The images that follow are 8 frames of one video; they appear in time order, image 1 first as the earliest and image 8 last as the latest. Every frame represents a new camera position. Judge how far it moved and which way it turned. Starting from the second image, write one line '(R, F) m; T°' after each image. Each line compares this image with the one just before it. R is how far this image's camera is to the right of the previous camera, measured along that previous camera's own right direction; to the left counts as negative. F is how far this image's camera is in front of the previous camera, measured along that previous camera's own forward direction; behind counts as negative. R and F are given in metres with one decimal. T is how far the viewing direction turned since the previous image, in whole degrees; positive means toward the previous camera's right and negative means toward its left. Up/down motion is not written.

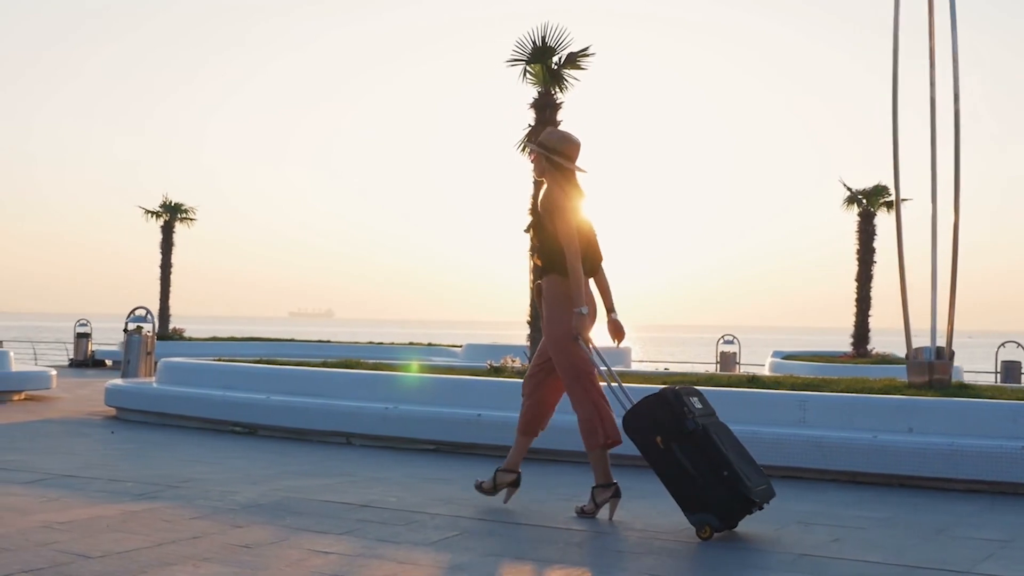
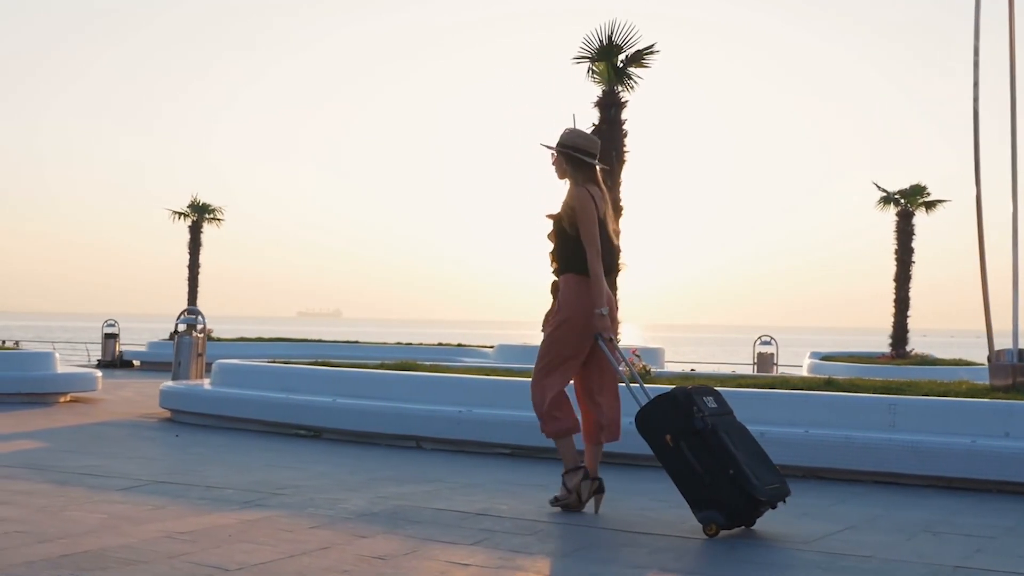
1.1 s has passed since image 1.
(-0.5, +0.1) m; 0°
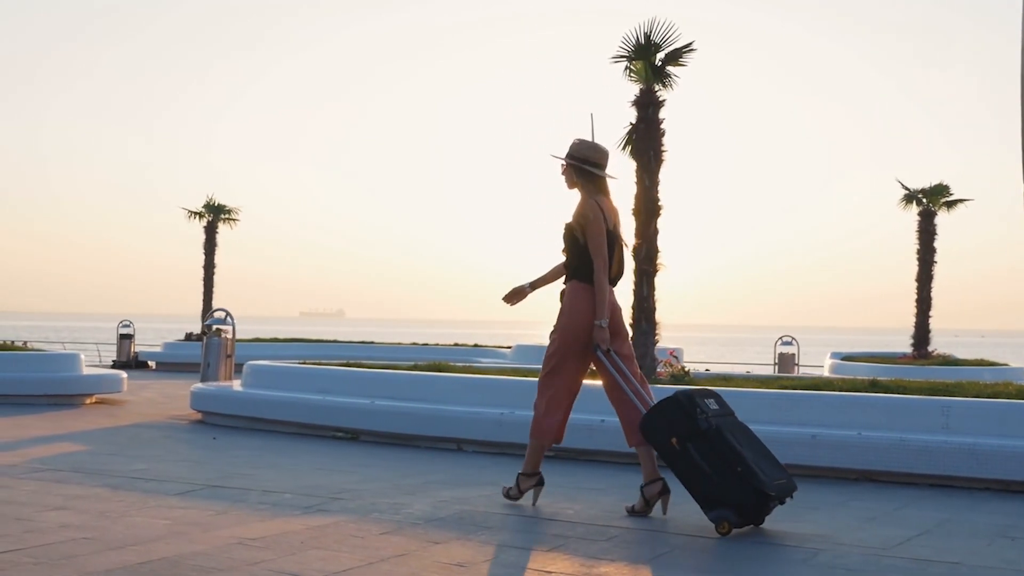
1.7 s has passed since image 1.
(-0.3, +0.1) m; 0°
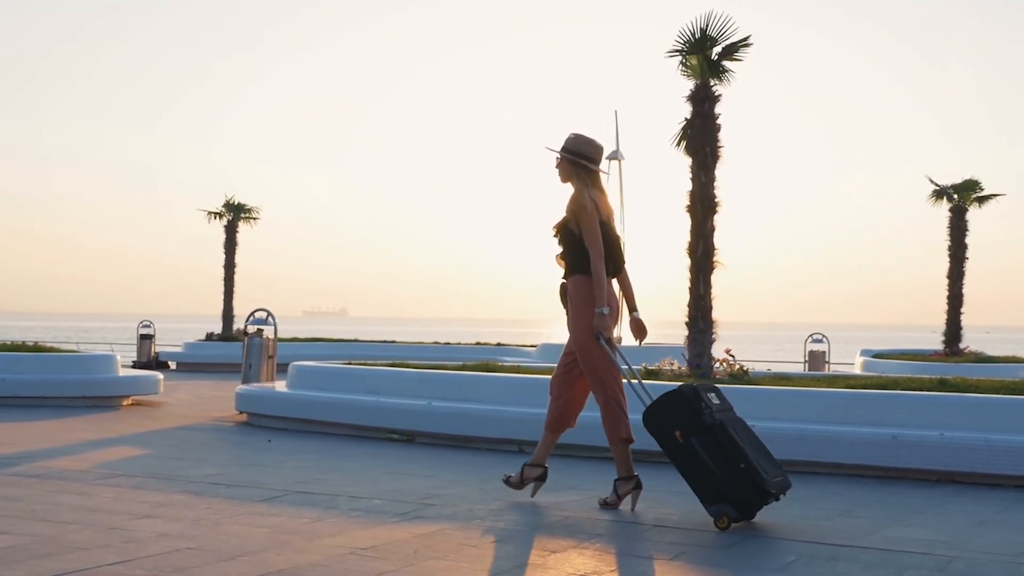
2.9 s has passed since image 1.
(-0.5, +0.2) m; 0°
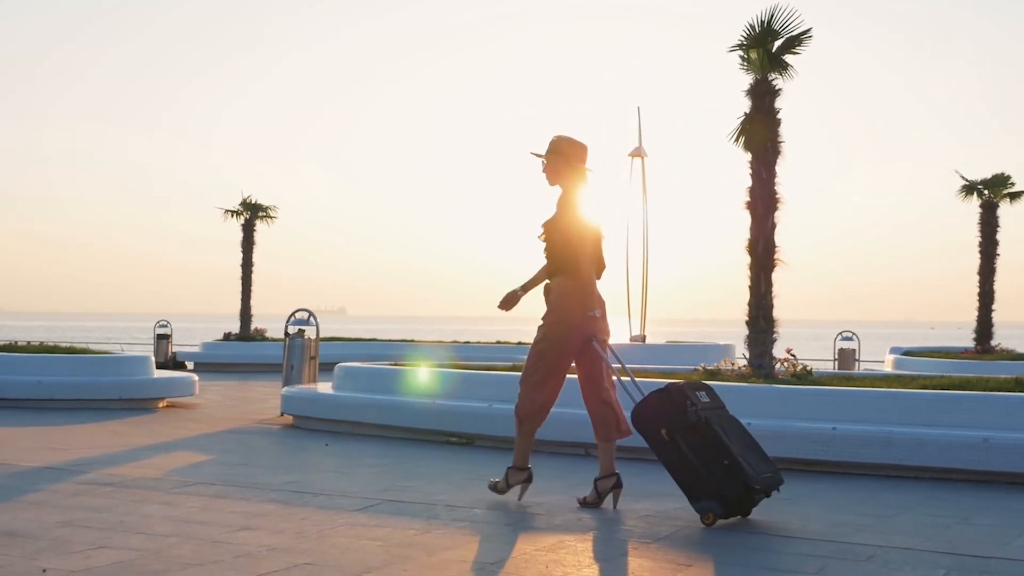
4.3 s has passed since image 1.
(-0.5, +0.2) m; 0°
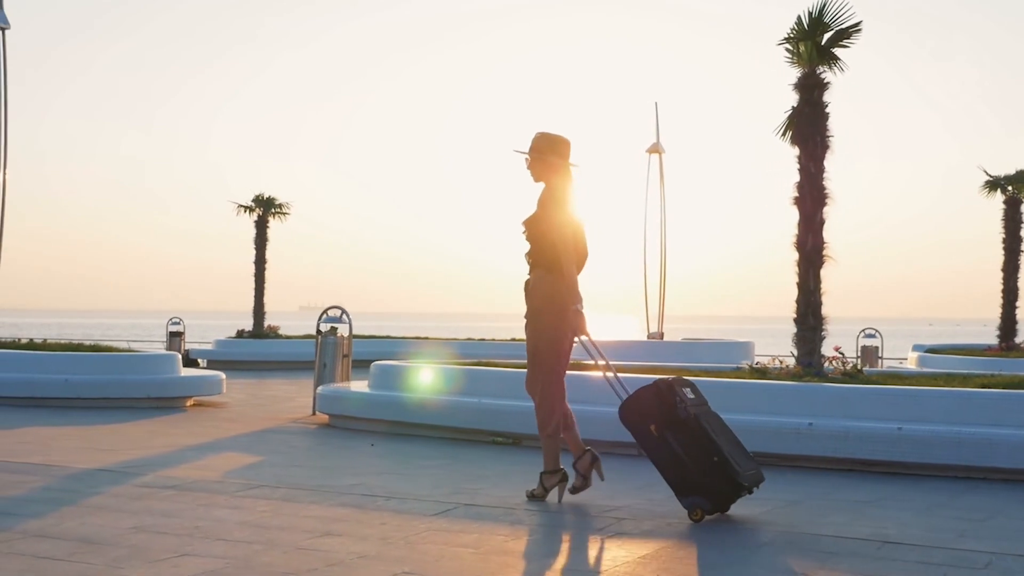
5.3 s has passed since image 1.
(-0.4, +0.2) m; 0°
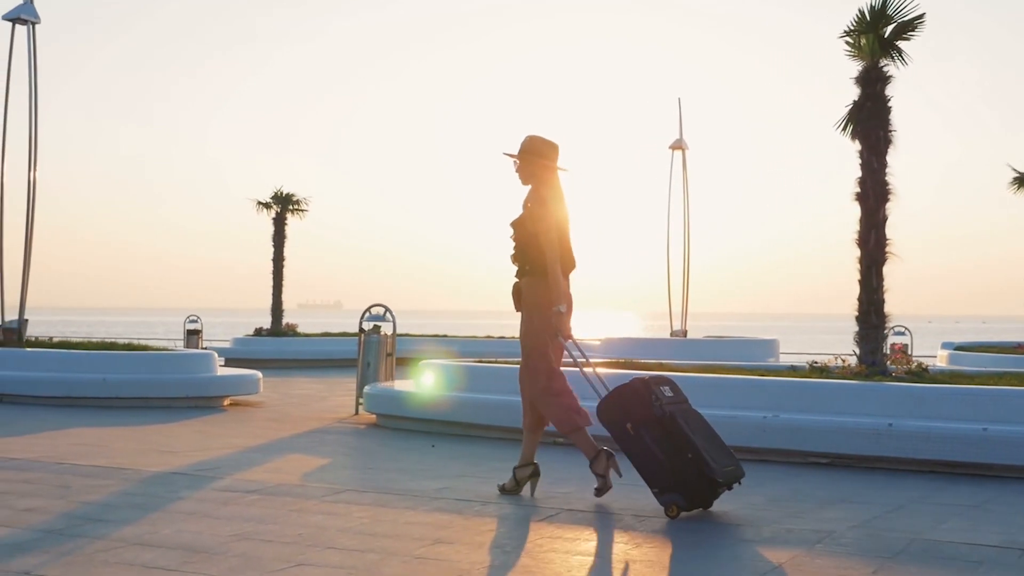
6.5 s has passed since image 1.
(-0.5, +0.2) m; 0°
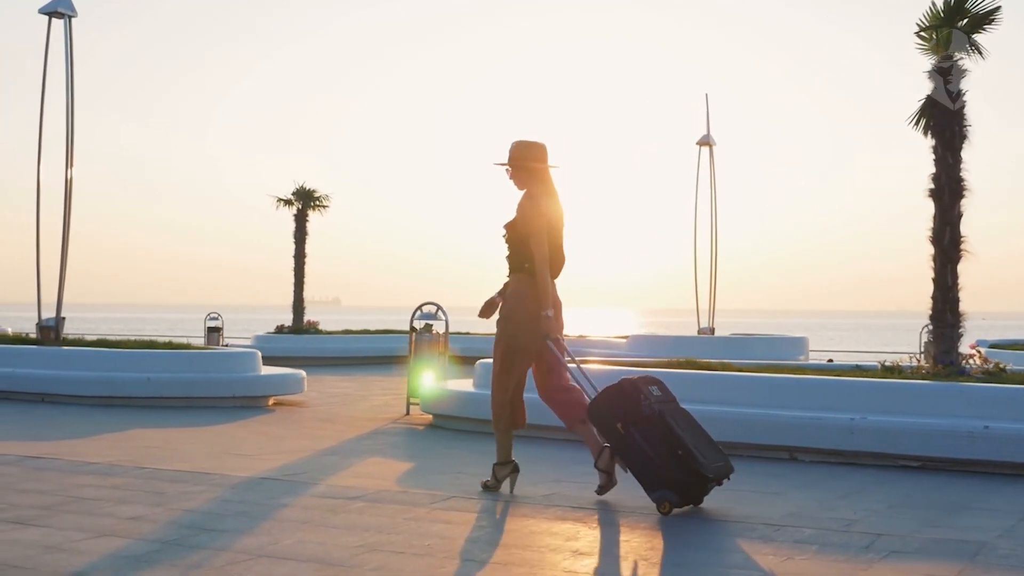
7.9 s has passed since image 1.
(-0.6, +0.2) m; 0°
